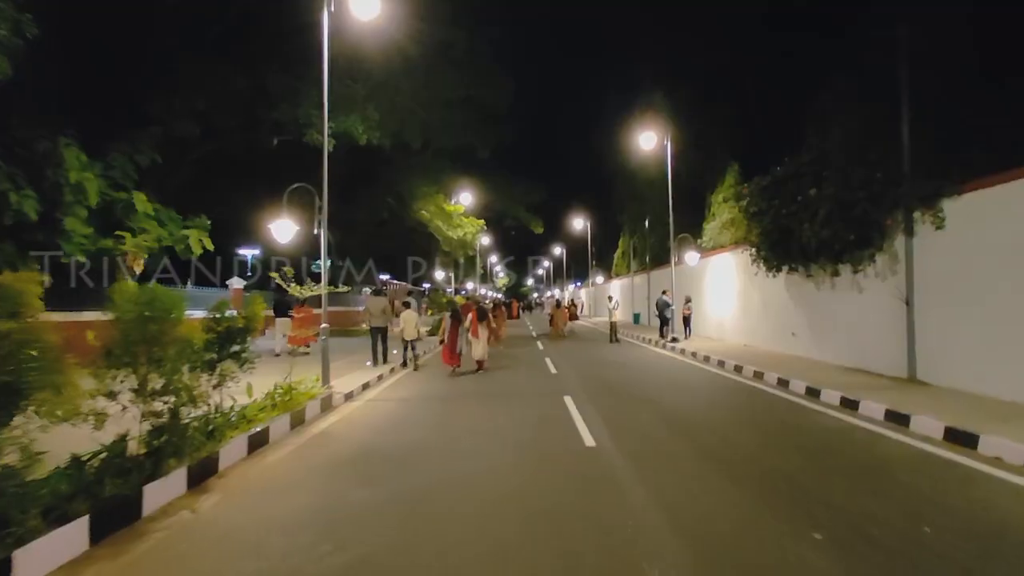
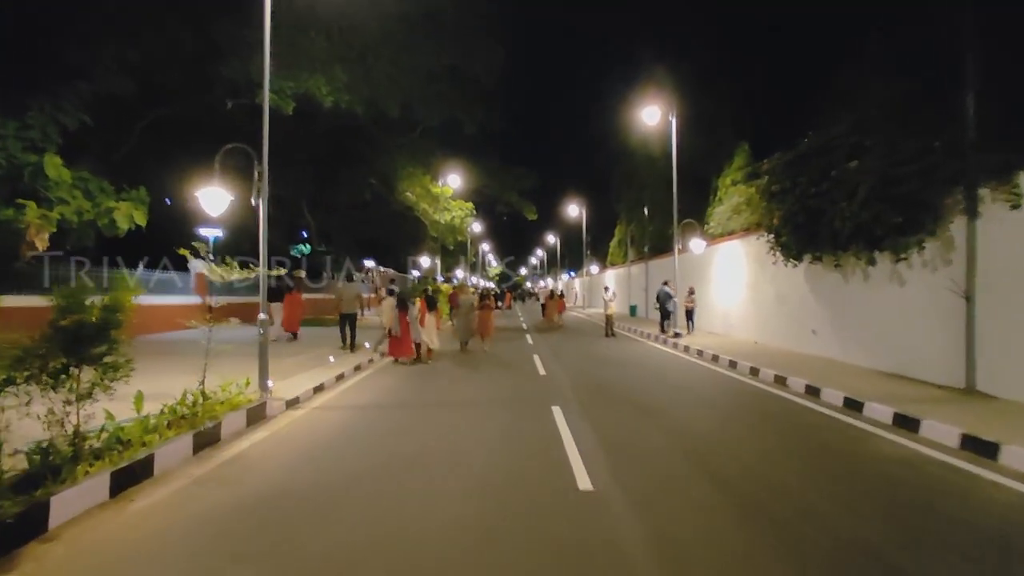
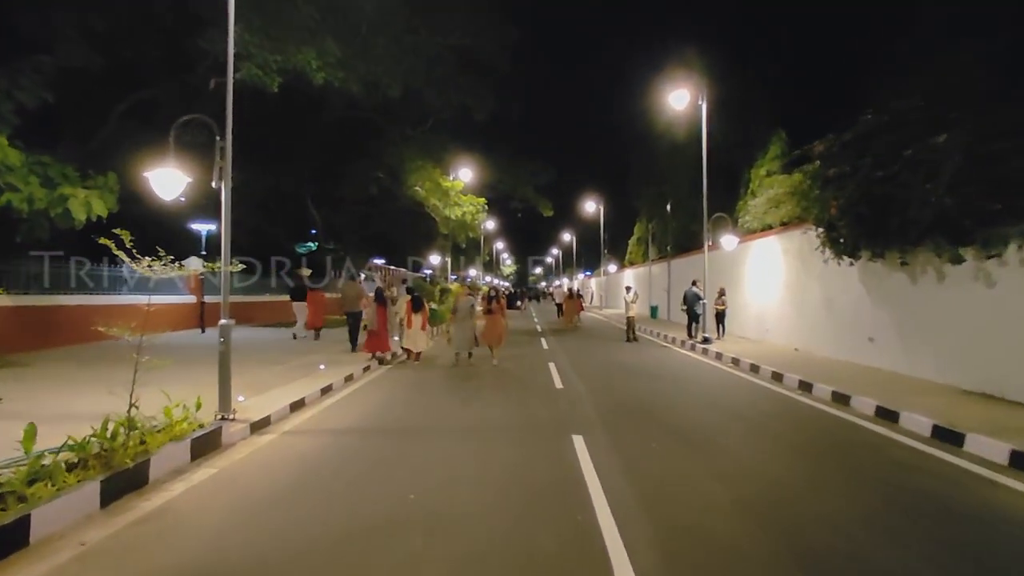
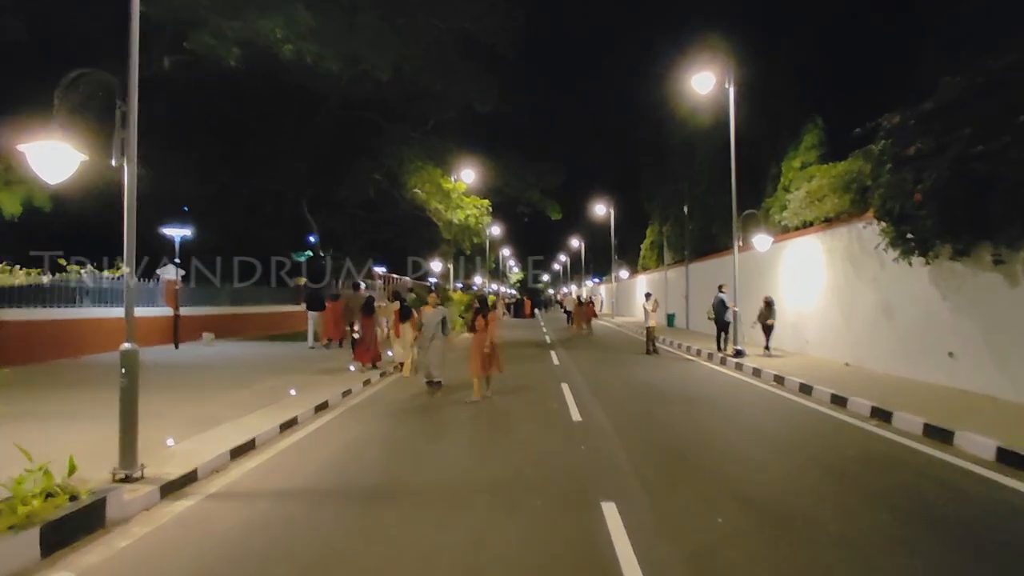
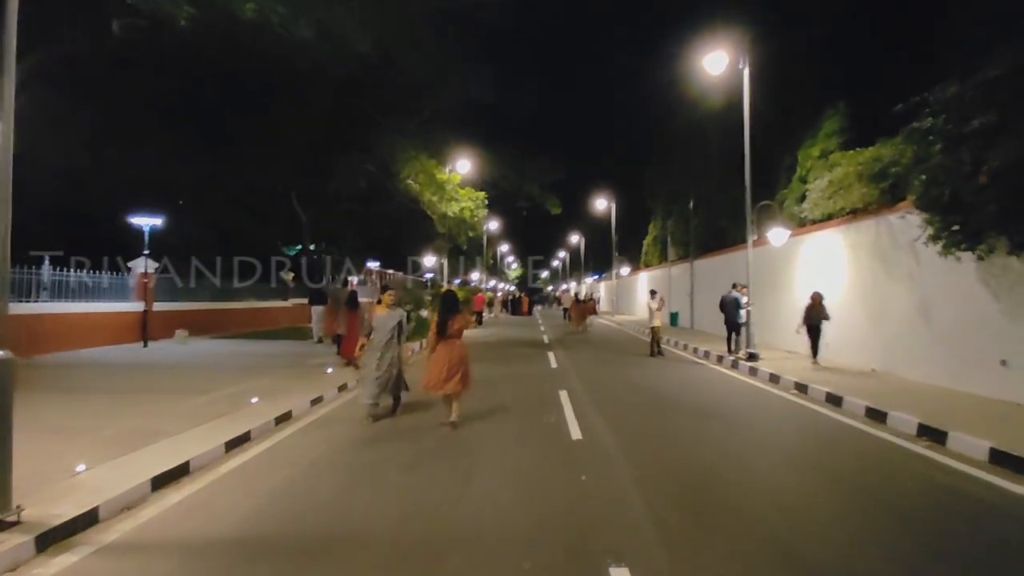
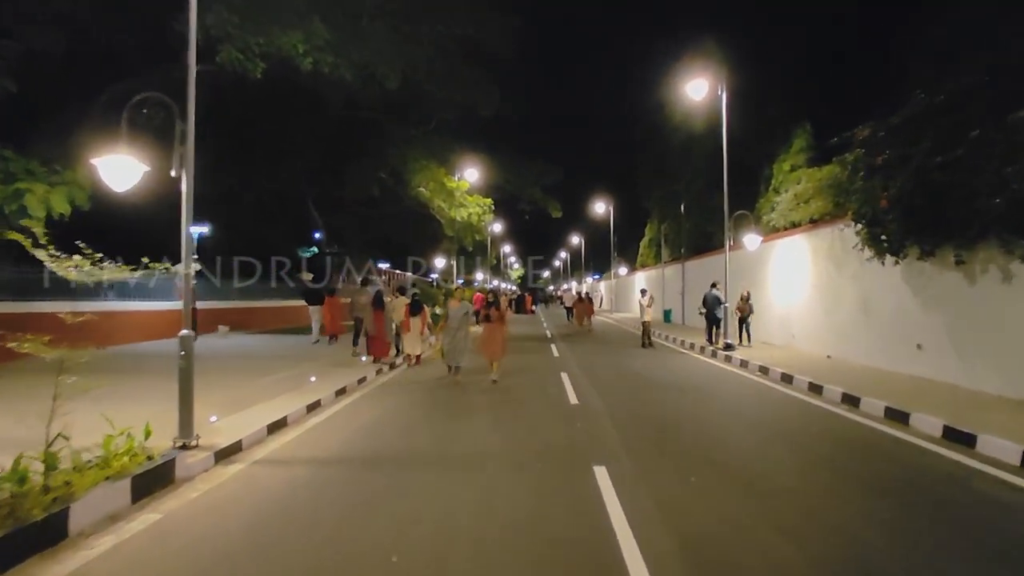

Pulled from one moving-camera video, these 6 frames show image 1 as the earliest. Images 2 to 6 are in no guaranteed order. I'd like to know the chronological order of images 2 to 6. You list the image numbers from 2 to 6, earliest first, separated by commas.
2, 3, 6, 4, 5
